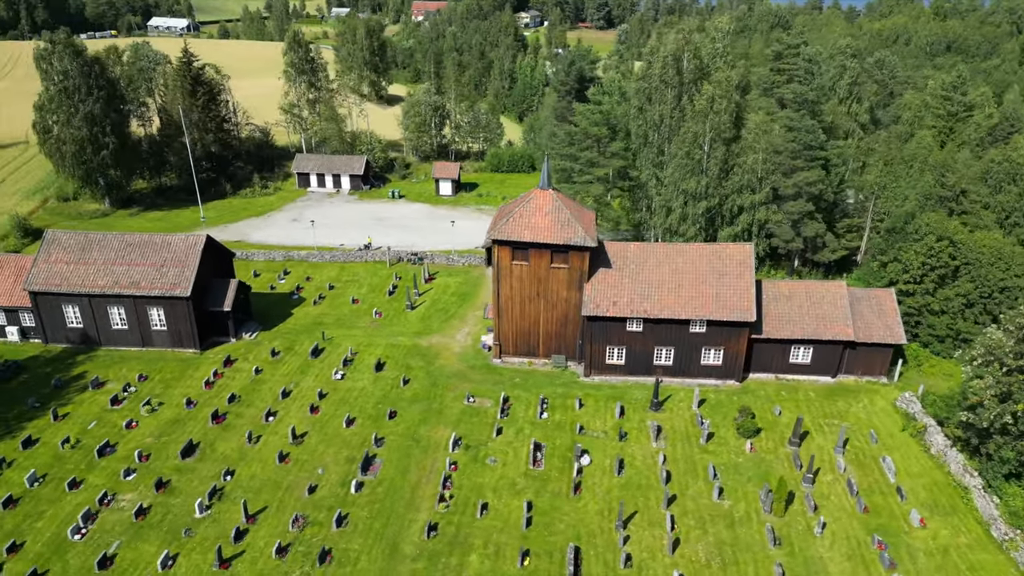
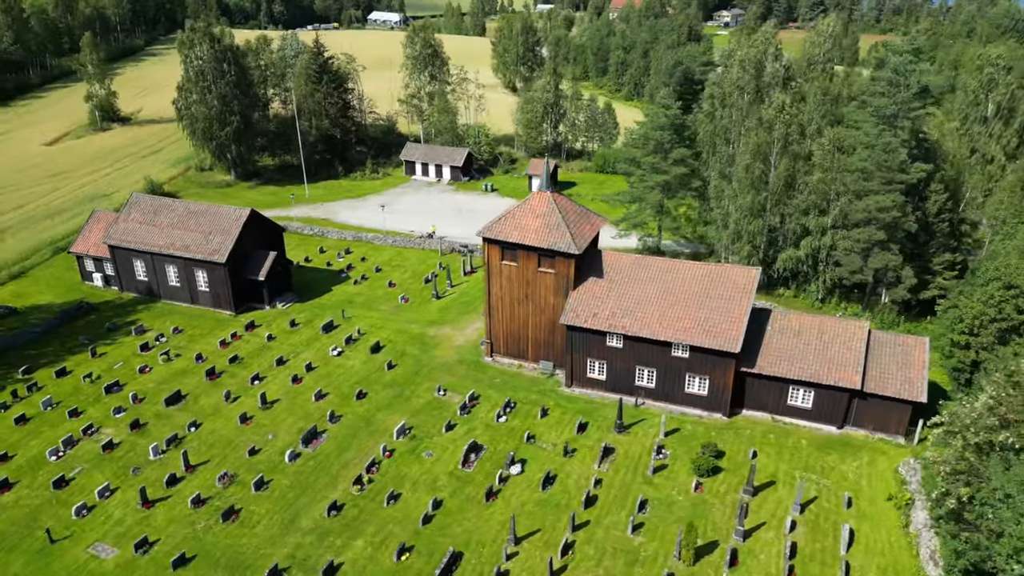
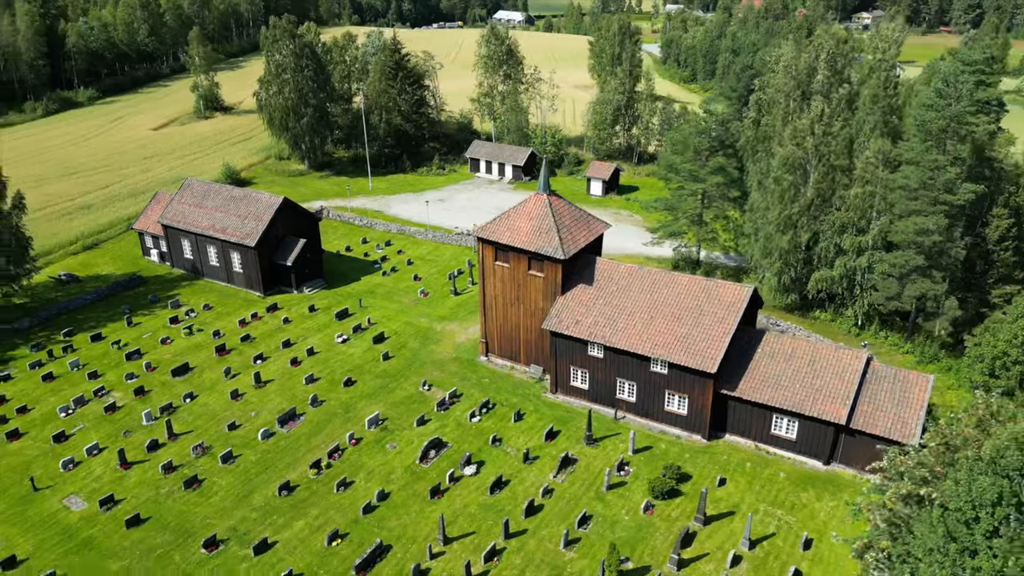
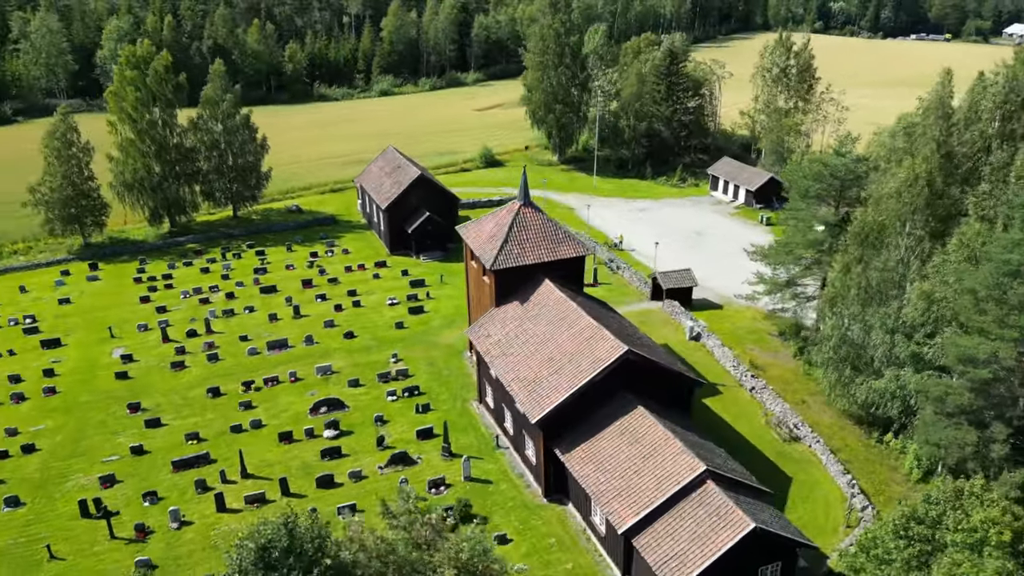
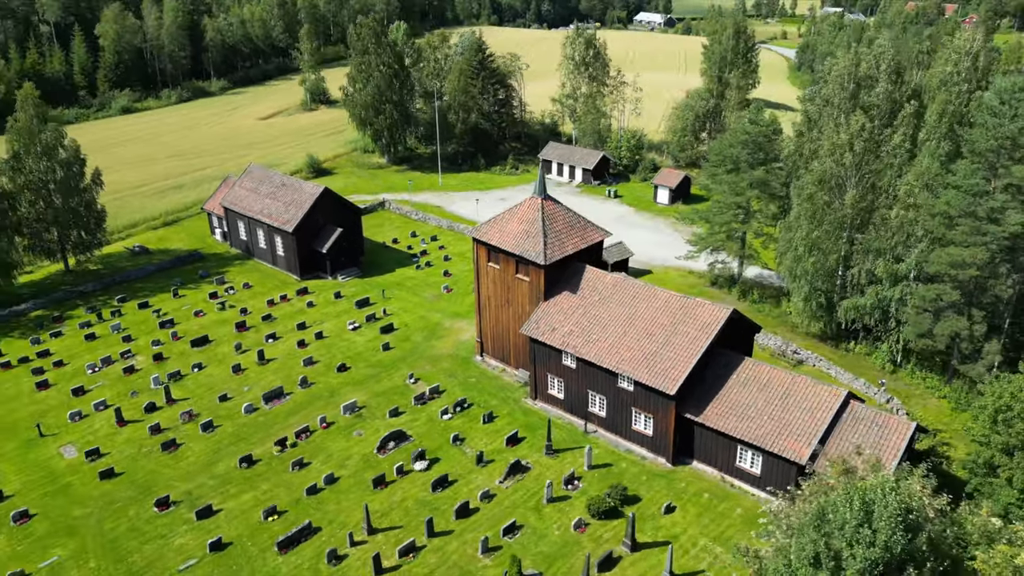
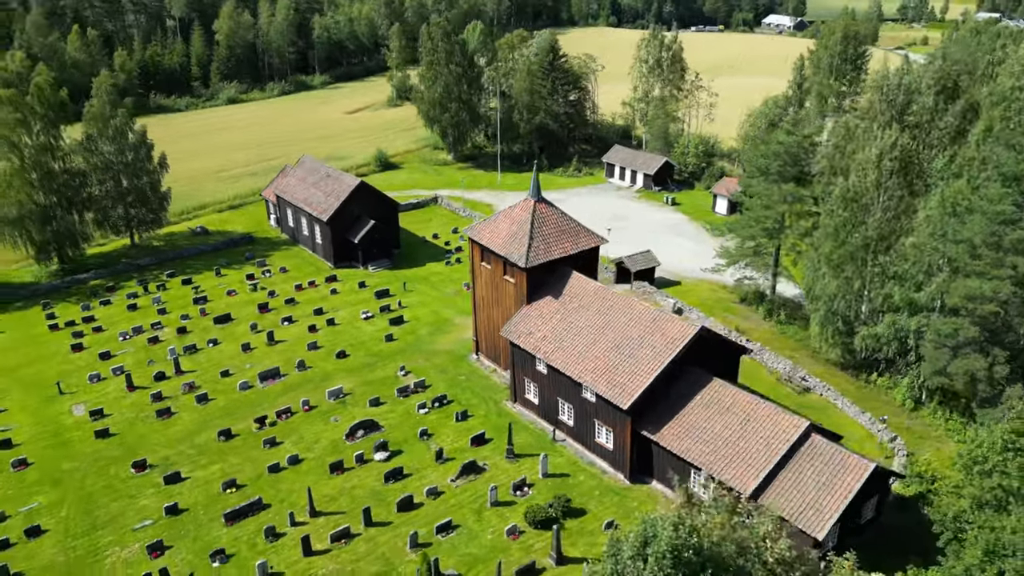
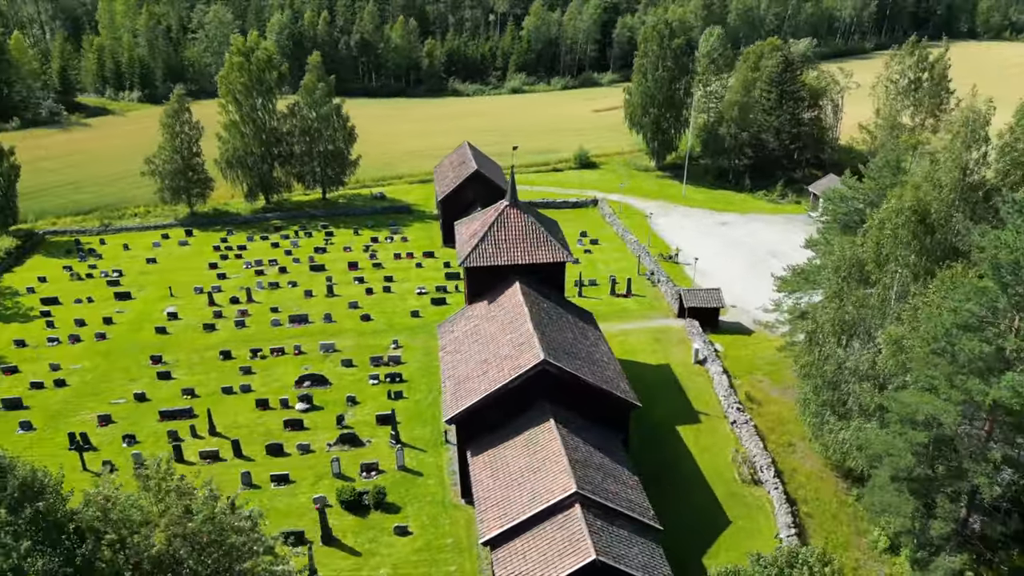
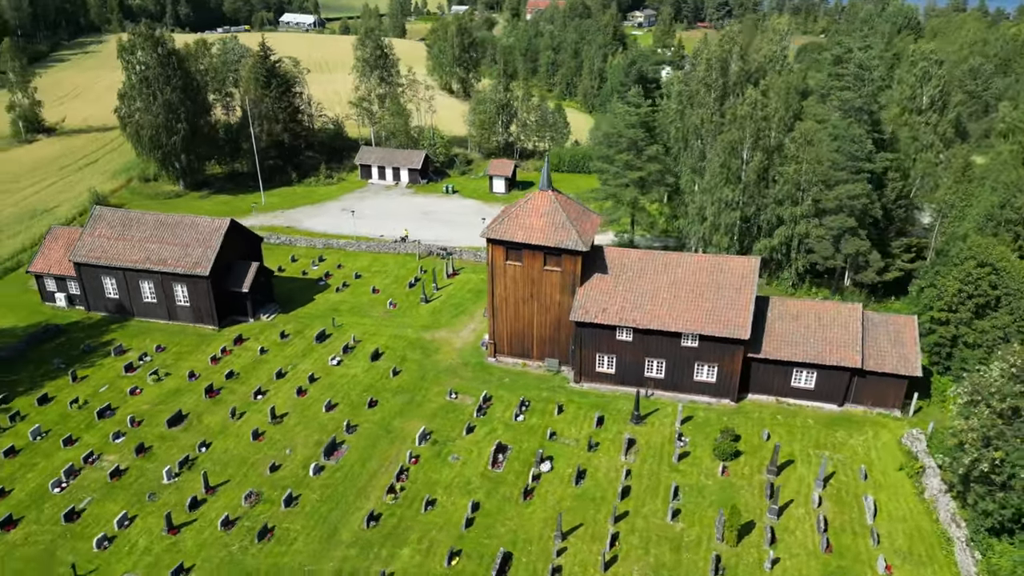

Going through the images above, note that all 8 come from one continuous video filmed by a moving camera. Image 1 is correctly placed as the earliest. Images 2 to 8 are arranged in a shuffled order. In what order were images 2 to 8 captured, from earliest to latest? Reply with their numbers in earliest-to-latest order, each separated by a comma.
8, 2, 3, 5, 6, 4, 7
